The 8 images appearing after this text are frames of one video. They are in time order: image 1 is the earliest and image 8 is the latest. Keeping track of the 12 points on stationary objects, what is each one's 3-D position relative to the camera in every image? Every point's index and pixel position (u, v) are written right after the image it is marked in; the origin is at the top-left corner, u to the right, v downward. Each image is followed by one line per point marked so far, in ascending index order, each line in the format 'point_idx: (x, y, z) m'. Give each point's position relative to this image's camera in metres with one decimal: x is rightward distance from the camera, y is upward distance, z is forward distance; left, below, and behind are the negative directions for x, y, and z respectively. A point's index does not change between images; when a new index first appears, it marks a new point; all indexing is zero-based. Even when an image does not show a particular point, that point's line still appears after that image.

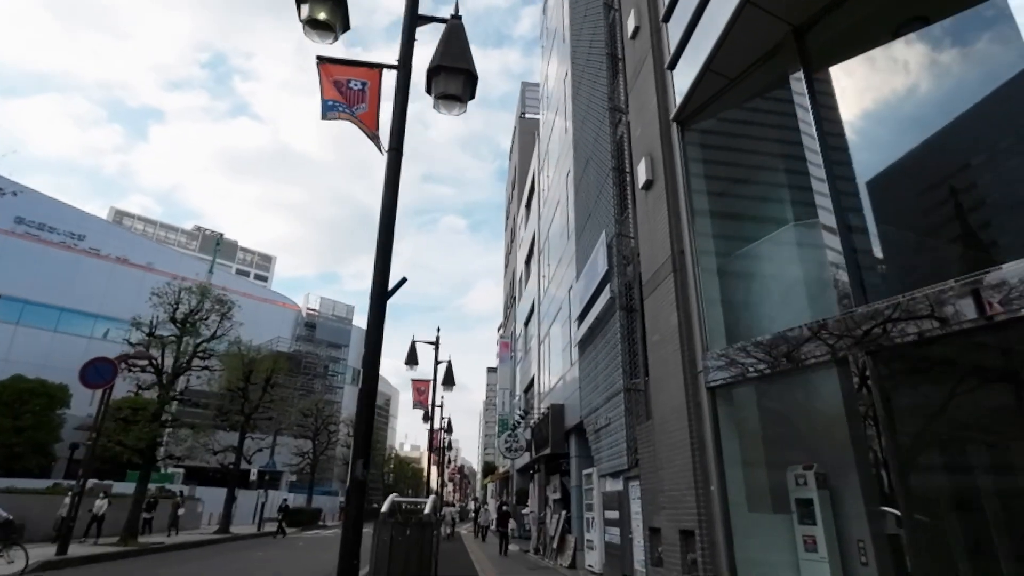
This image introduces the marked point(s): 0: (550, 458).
0: (+1.1, -5.4, +17.8) m
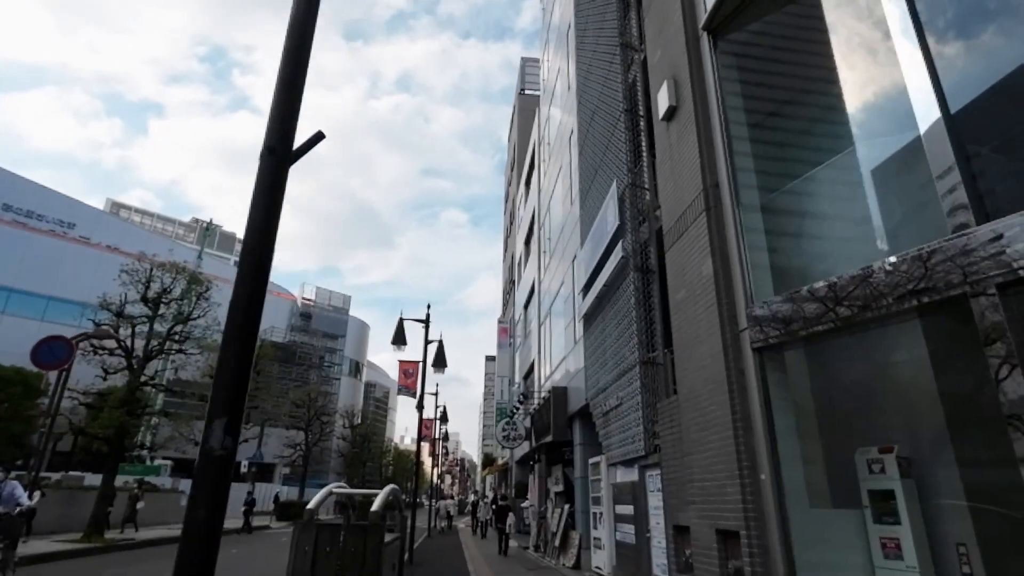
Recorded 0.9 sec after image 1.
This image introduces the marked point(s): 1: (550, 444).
0: (+1.1, -4.6, +16.2) m
1: (+1.0, -4.5, +16.0) m
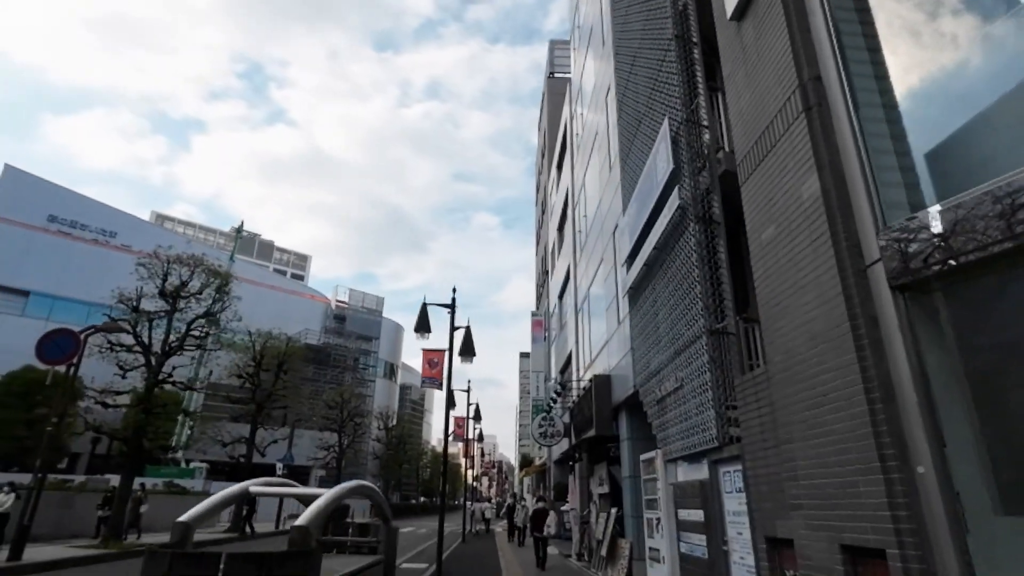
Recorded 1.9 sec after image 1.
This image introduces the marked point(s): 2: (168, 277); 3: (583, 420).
0: (+2.1, -4.0, +14.5) m
1: (+1.9, -3.9, +14.3) m
2: (-12.2, +0.4, +19.9) m
3: (+1.9, -3.5, +14.9) m
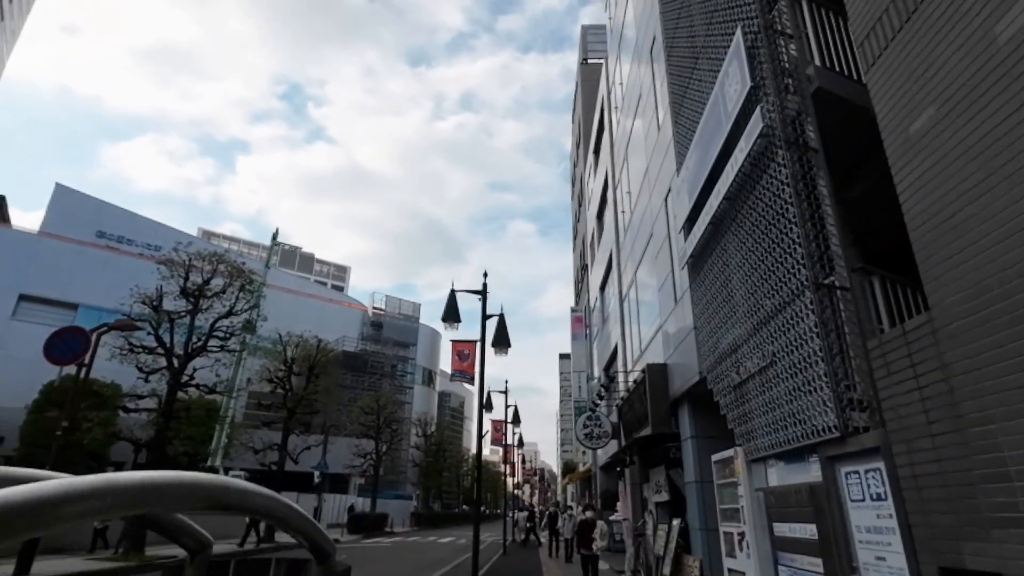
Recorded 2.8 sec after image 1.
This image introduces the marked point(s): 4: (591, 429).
0: (+3.0, -3.6, +12.6) m
1: (+2.9, -3.4, +12.5) m
2: (-11.0, +0.5, +19.0) m
3: (+2.9, -3.0, +13.1) m
4: (+2.2, -4.0, +15.6) m
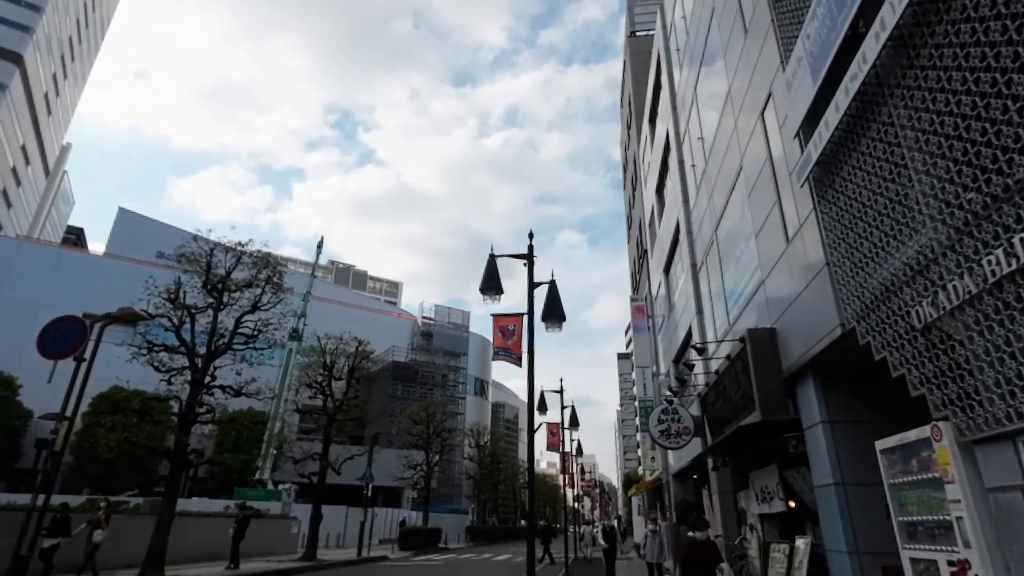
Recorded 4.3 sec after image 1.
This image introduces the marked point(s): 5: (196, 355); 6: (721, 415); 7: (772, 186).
0: (+4.1, -2.7, +9.8) m
1: (+3.9, -2.6, +9.6) m
2: (-9.4, +0.7, +17.5) m
3: (+4.0, -2.1, +10.3) m
4: (+3.6, -3.1, +12.8) m
5: (-9.6, -2.0, +17.0) m
6: (+4.1, -2.5, +11.1) m
7: (+4.0, +1.5, +8.7) m
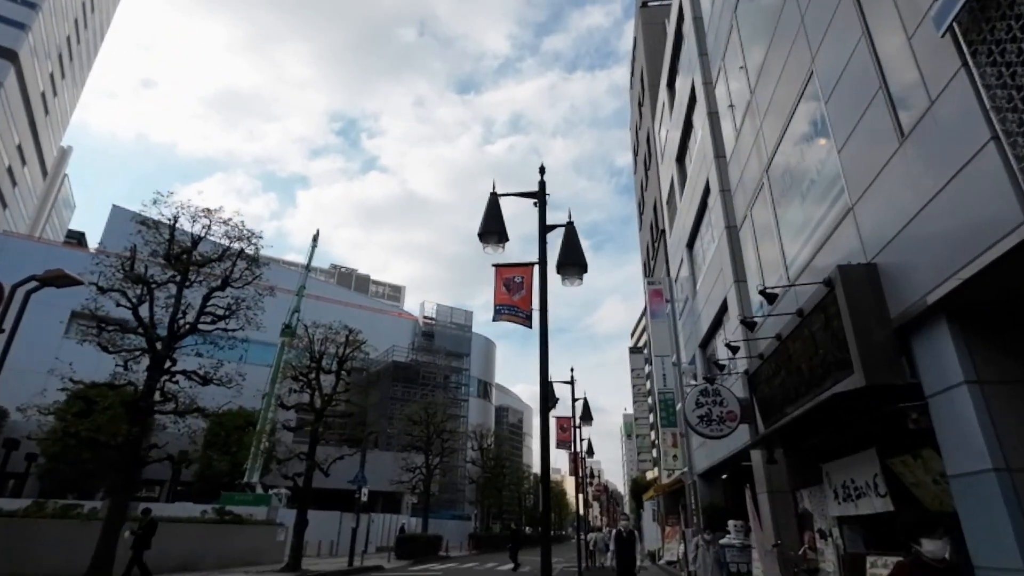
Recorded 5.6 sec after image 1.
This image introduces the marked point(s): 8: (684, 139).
0: (+4.2, -1.8, +7.5) m
1: (+4.0, -1.7, +7.4) m
2: (-9.2, +1.4, +15.4) m
3: (+4.1, -1.3, +8.0) m
4: (+3.7, -2.3, +10.5) m
5: (-9.4, -1.3, +14.8) m
6: (+4.2, -1.6, +8.8) m
7: (+4.1, +2.4, +6.5) m
8: (+5.9, +5.1, +19.0) m
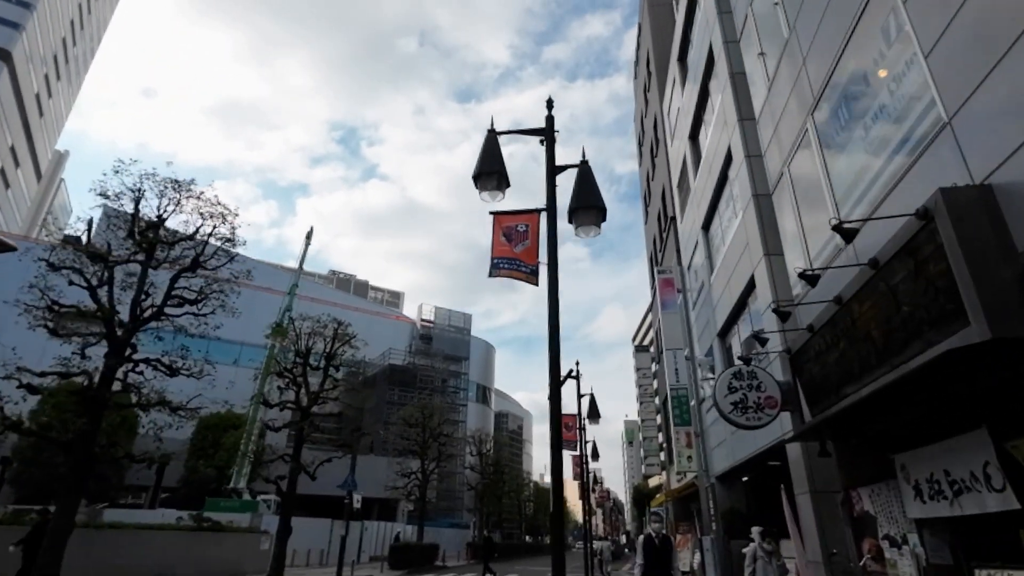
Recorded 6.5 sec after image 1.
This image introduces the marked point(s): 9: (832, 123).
0: (+4.2, -1.2, +6.0) m
1: (+4.1, -1.1, +5.9) m
2: (-9.2, +1.9, +13.9) m
3: (+4.1, -0.7, +6.5) m
4: (+3.7, -1.7, +9.0) m
5: (-9.4, -0.8, +13.3) m
6: (+4.3, -1.0, +7.3) m
7: (+4.1, +3.0, +5.0) m
8: (+5.9, +5.5, +17.6) m
9: (+4.8, +2.4, +8.5) m
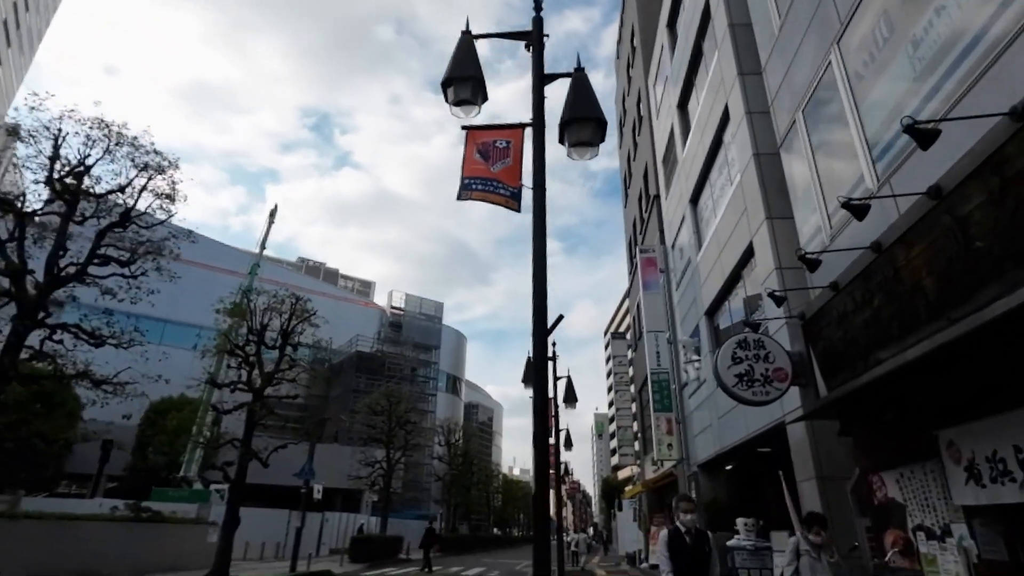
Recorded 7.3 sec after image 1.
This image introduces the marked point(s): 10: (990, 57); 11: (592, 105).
0: (+4.0, -0.6, +4.9) m
1: (+3.8, -0.5, +4.7) m
2: (-9.8, +2.9, +12.1) m
3: (+3.9, -0.1, +5.4) m
4: (+3.3, -1.1, +7.8) m
5: (-10.0, +0.2, +11.5) m
6: (+4.0, -0.4, +6.2) m
7: (+4.0, +3.6, +3.9) m
8: (+5.2, +6.2, +16.5) m
9: (+4.5, +3.0, +7.3) m
10: (+4.2, +2.0, +5.2) m
11: (+0.7, +1.7, +5.4) m
